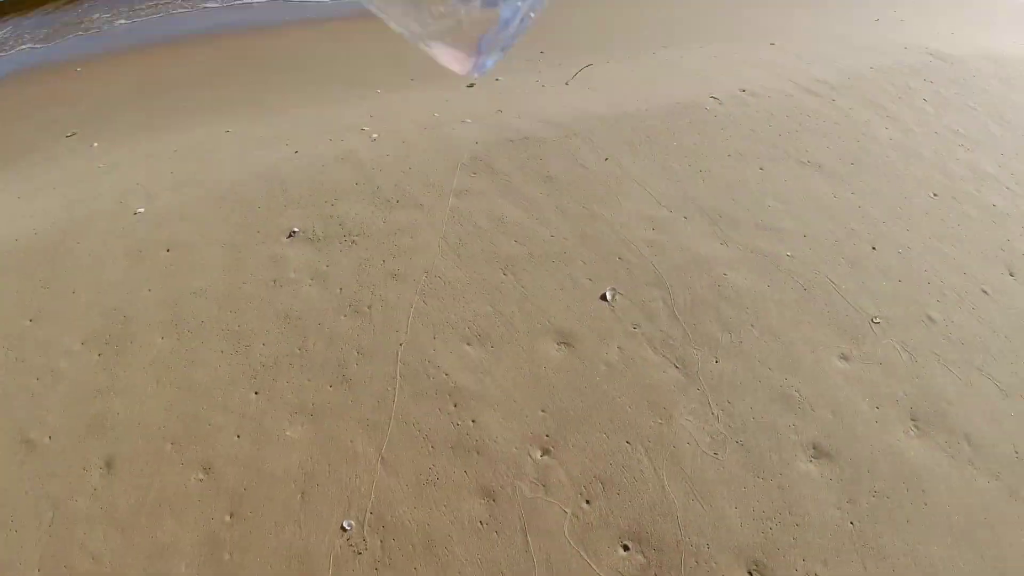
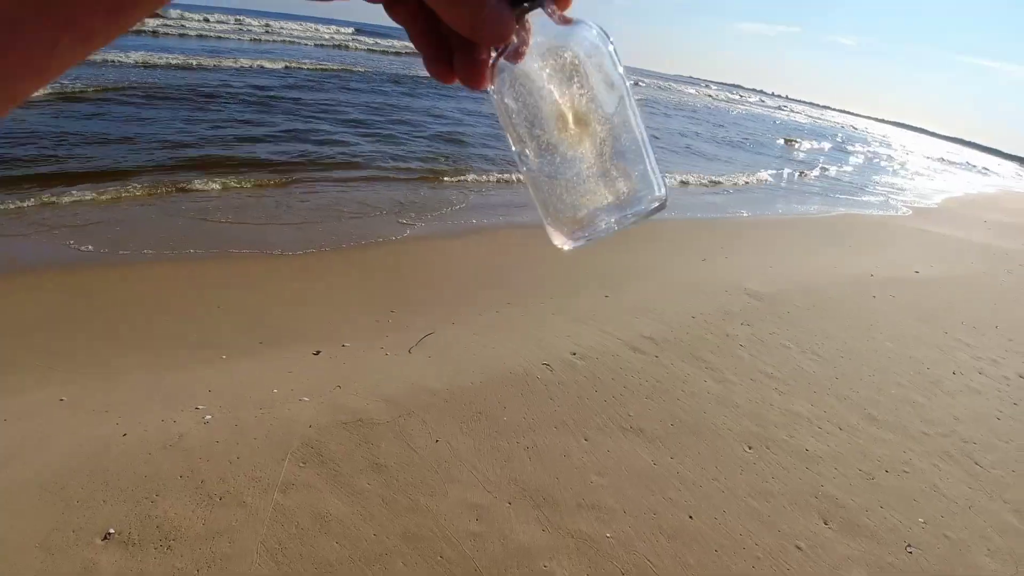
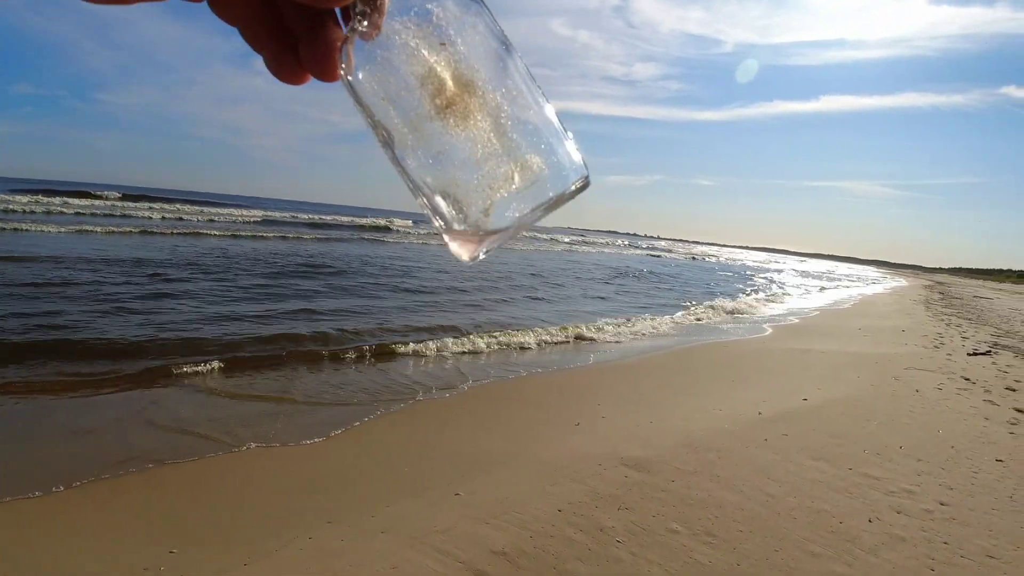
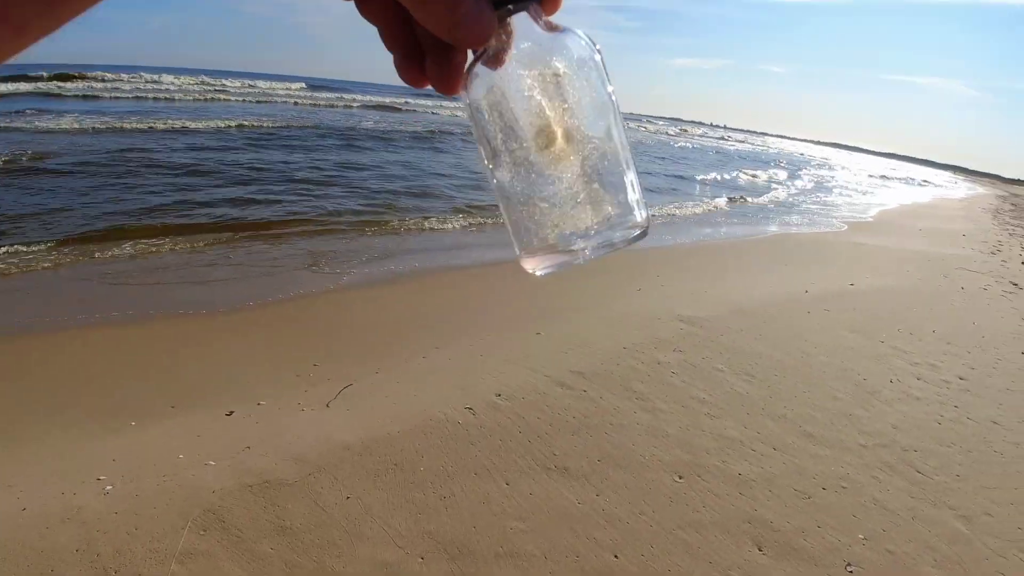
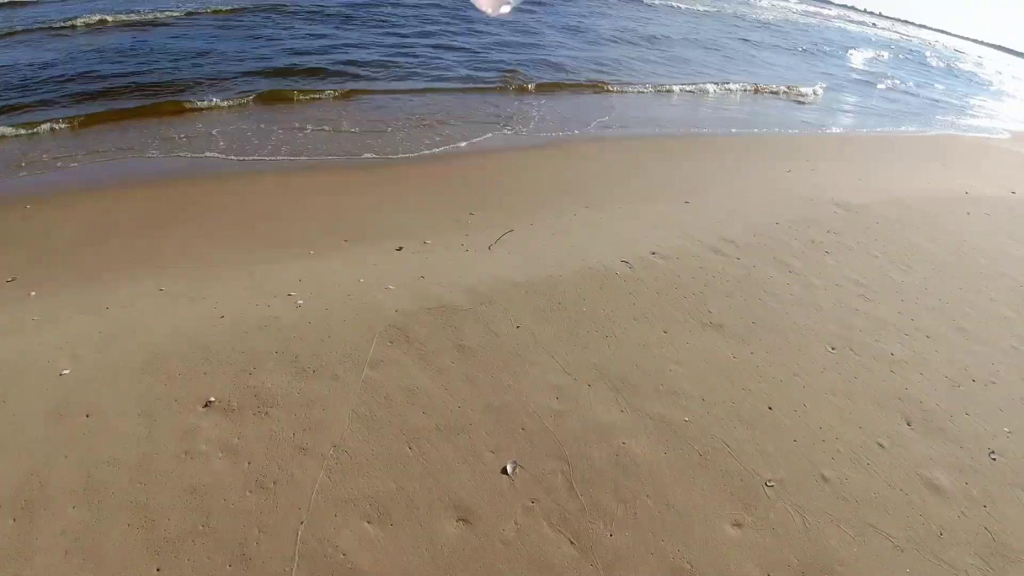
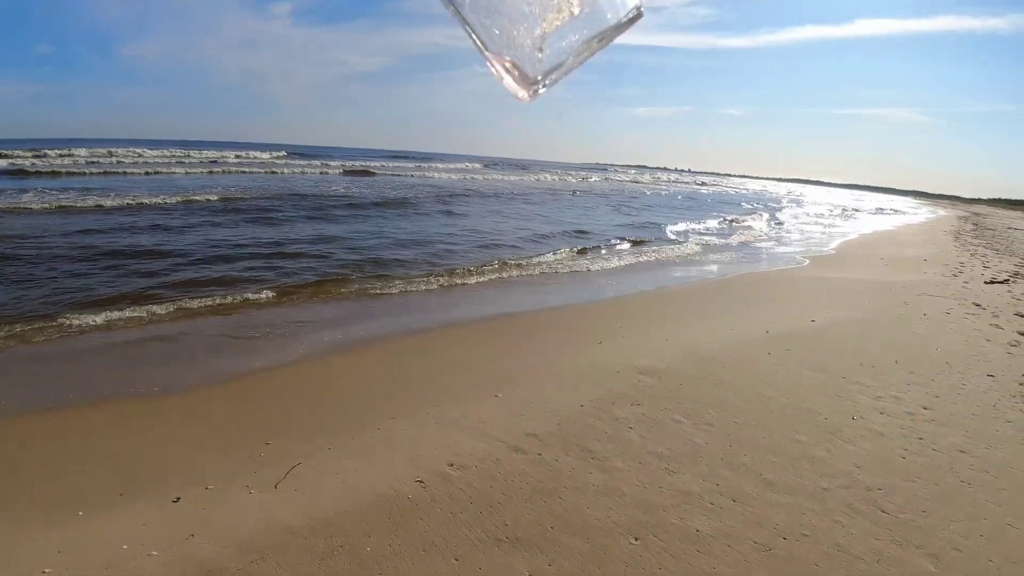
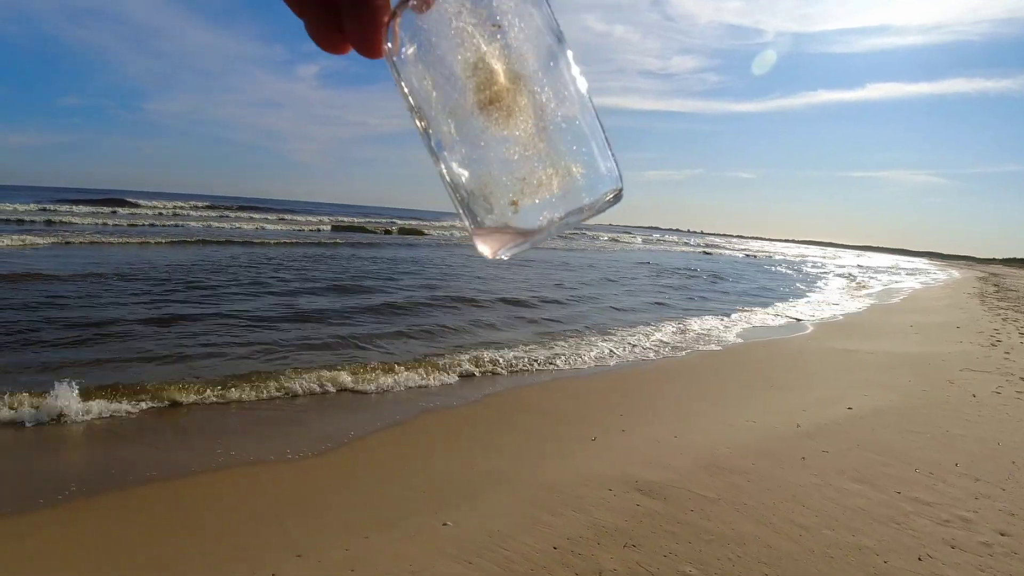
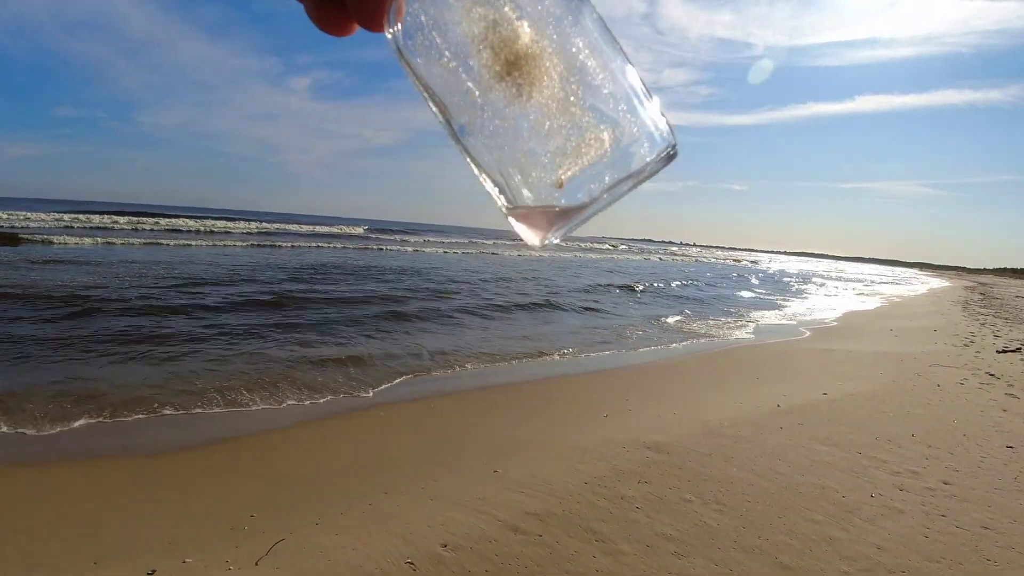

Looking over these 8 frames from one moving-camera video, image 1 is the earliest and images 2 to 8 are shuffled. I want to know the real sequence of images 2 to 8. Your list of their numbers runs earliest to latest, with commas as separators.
5, 2, 4, 6, 8, 3, 7
